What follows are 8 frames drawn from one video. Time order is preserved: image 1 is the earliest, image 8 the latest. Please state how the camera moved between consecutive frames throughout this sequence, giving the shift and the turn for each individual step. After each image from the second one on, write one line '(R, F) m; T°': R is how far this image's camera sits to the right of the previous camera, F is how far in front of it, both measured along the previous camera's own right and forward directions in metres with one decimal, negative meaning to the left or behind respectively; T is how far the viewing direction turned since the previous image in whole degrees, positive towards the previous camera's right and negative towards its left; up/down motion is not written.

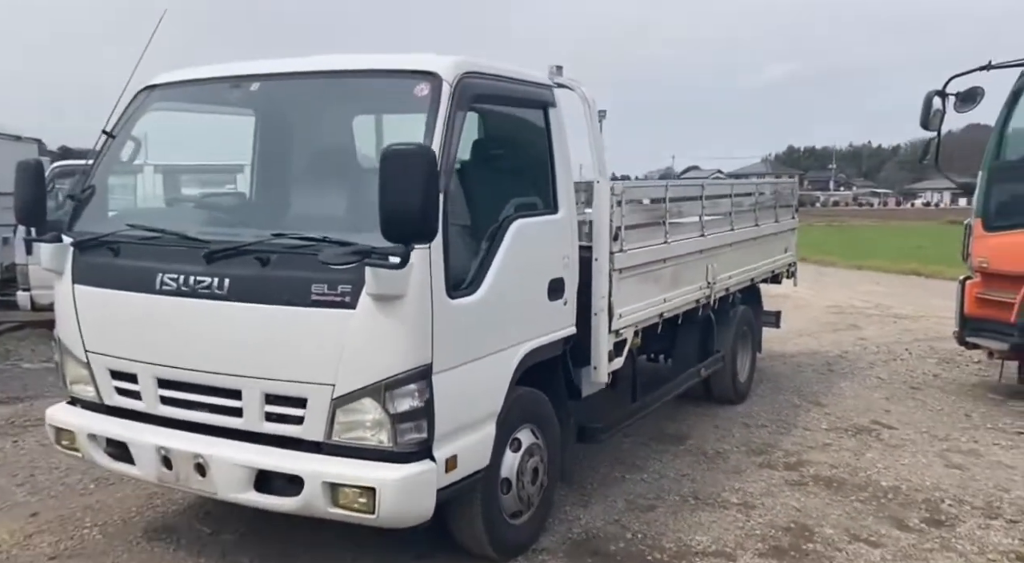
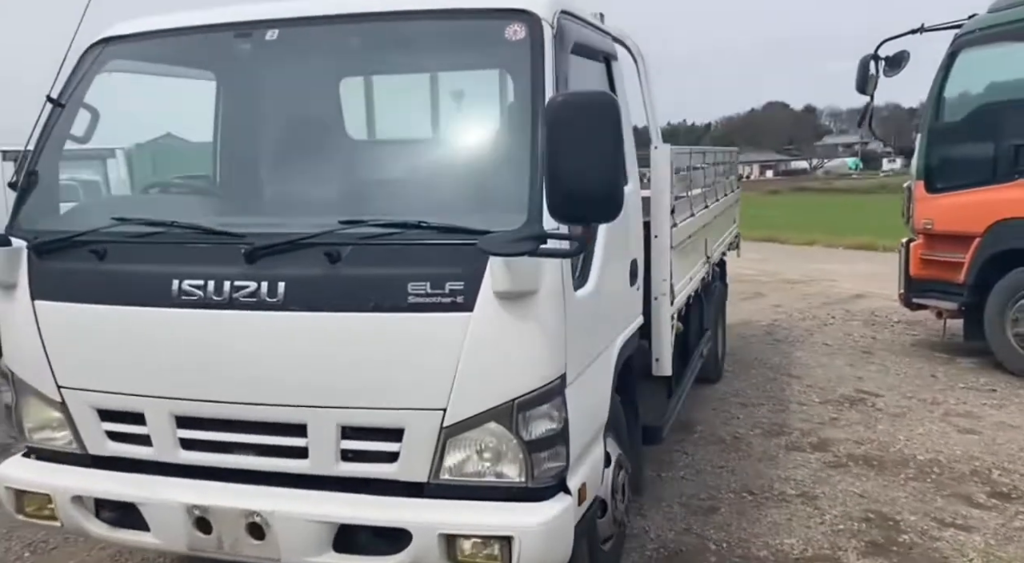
(-0.8, +0.6) m; +10°
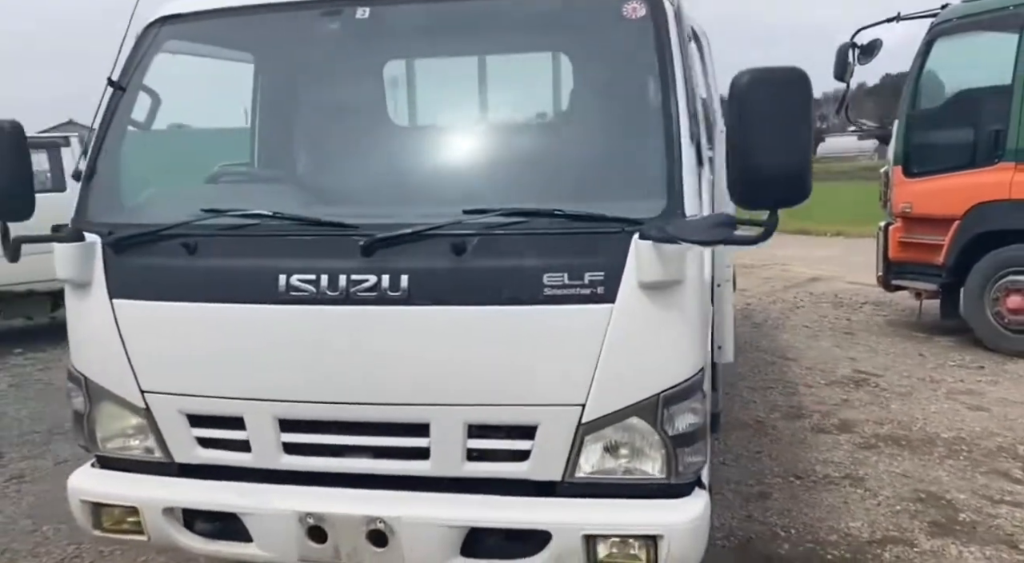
(-0.5, +0.1) m; +5°
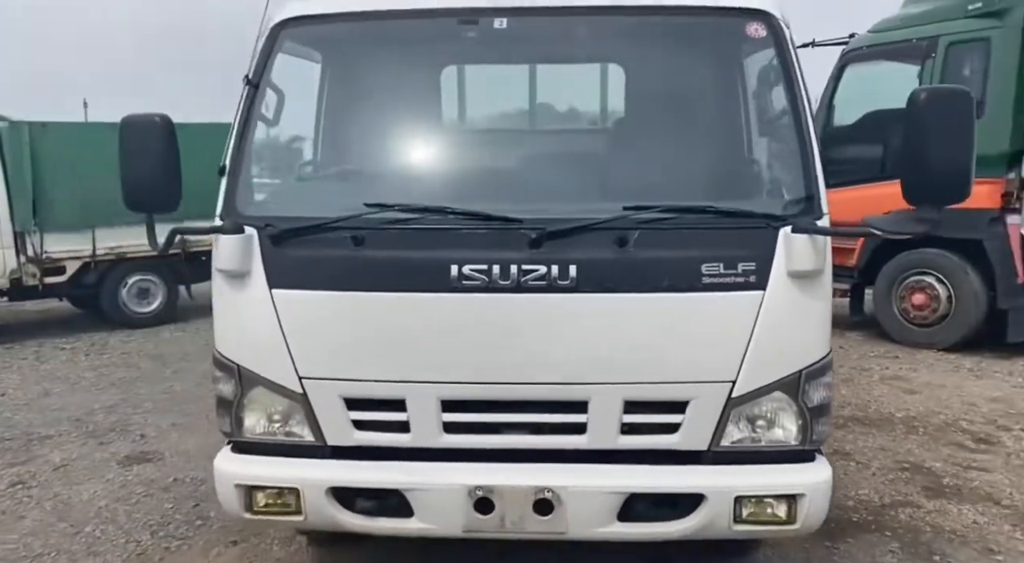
(-0.9, -0.2) m; +10°
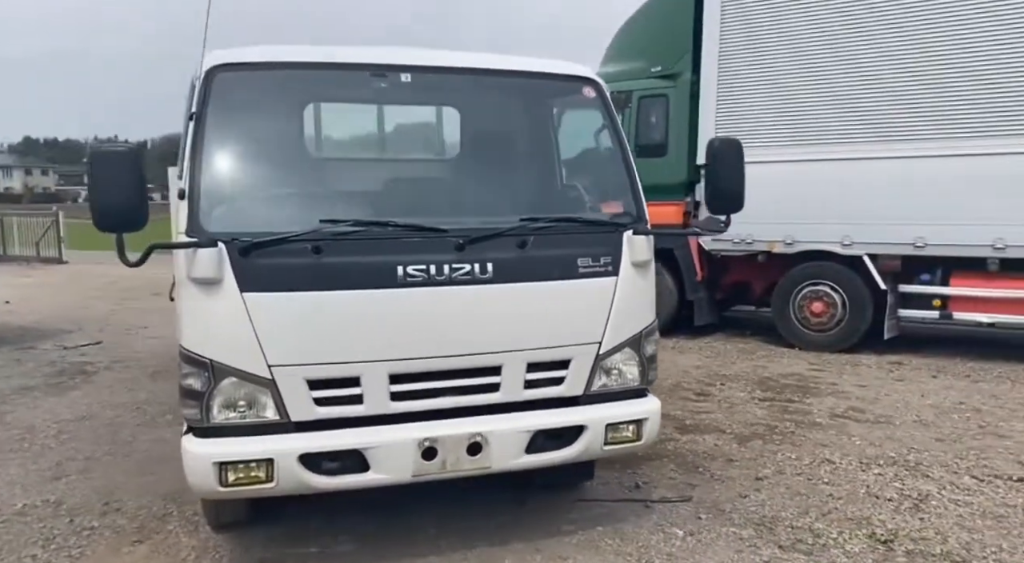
(-1.0, -0.6) m; +22°
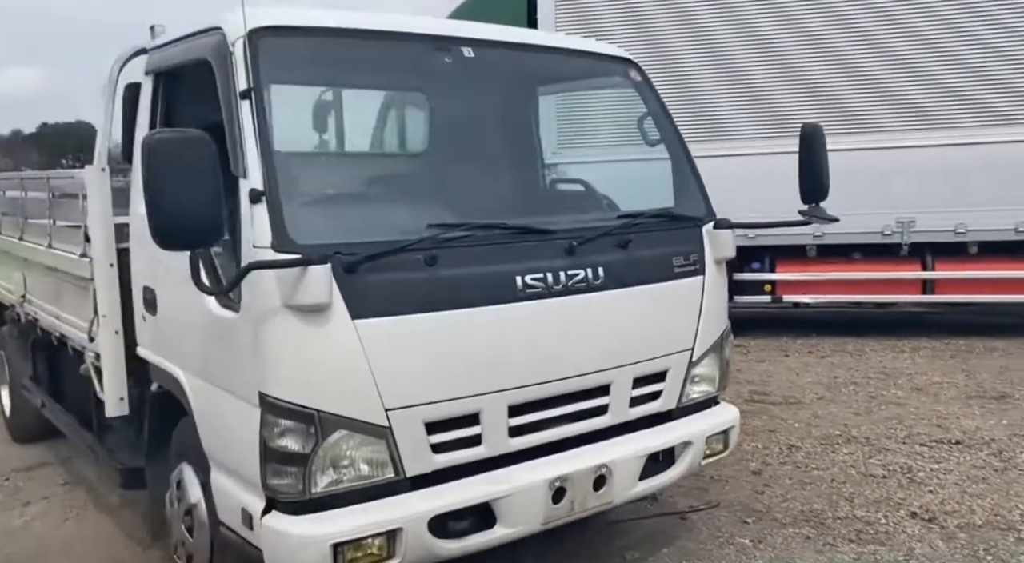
(-1.3, +0.7) m; +20°
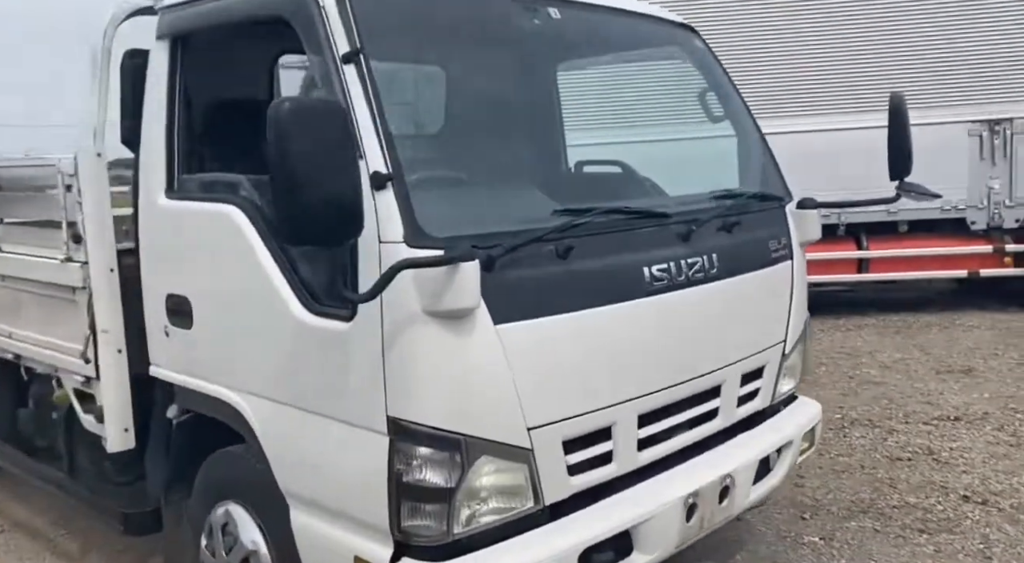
(-0.7, +0.4) m; +8°
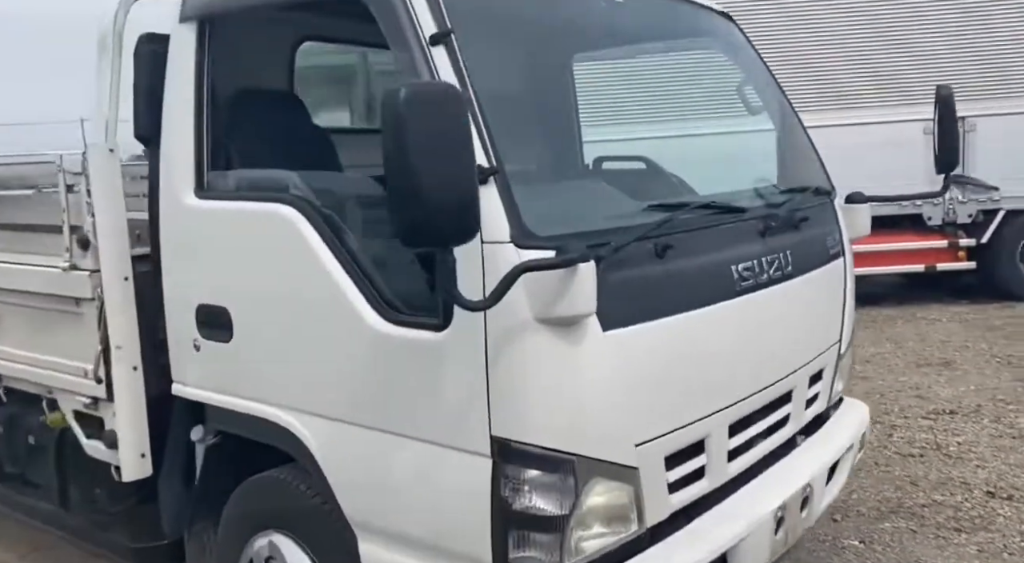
(-0.4, +0.2) m; +5°
